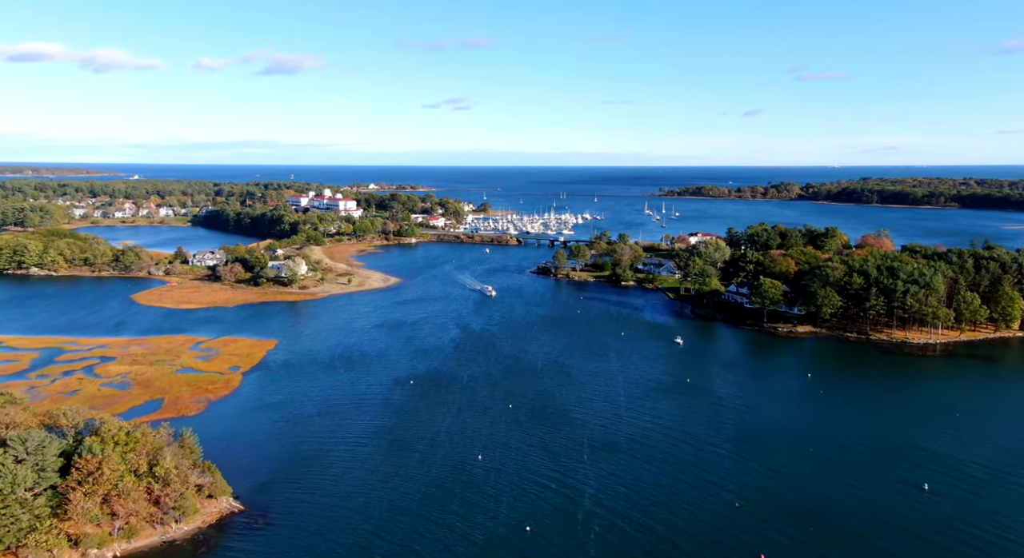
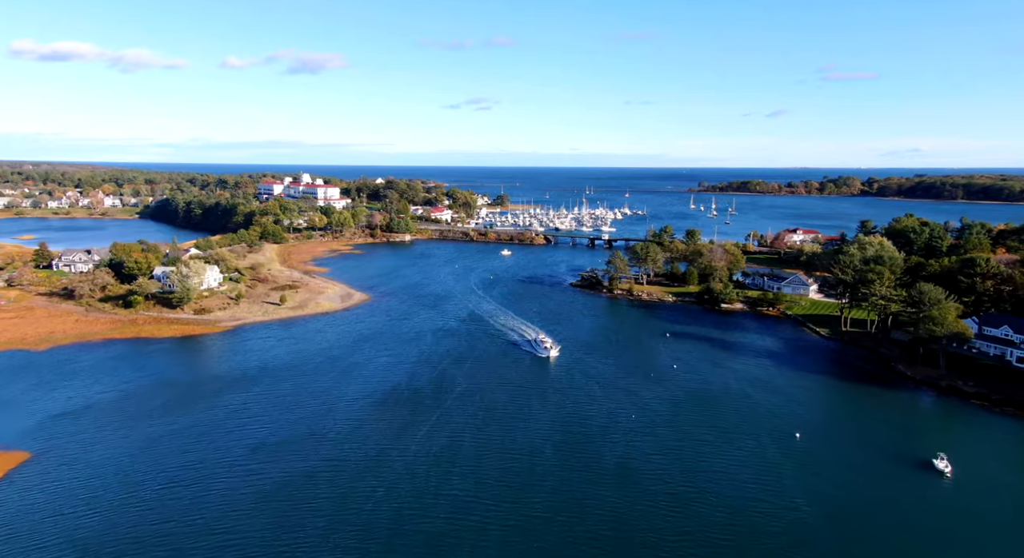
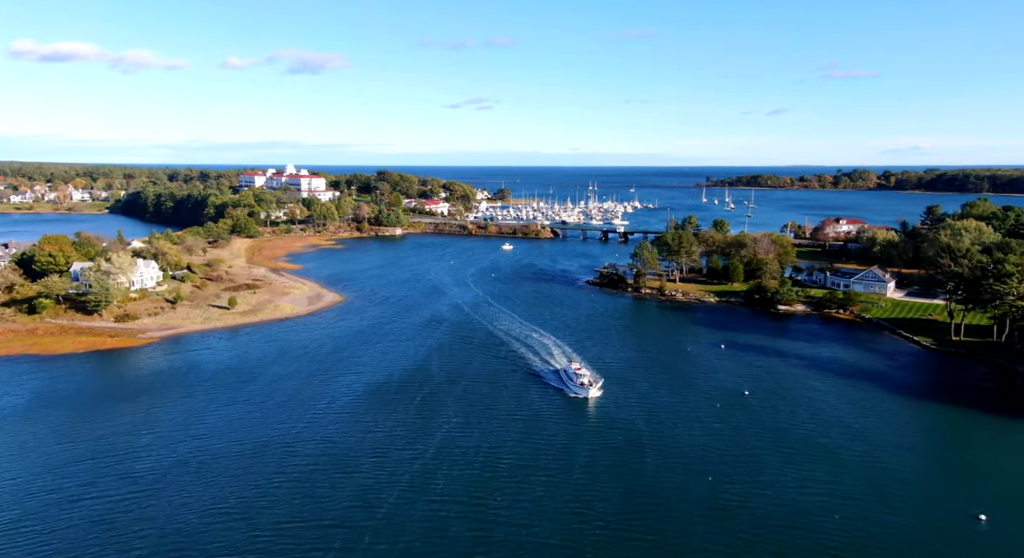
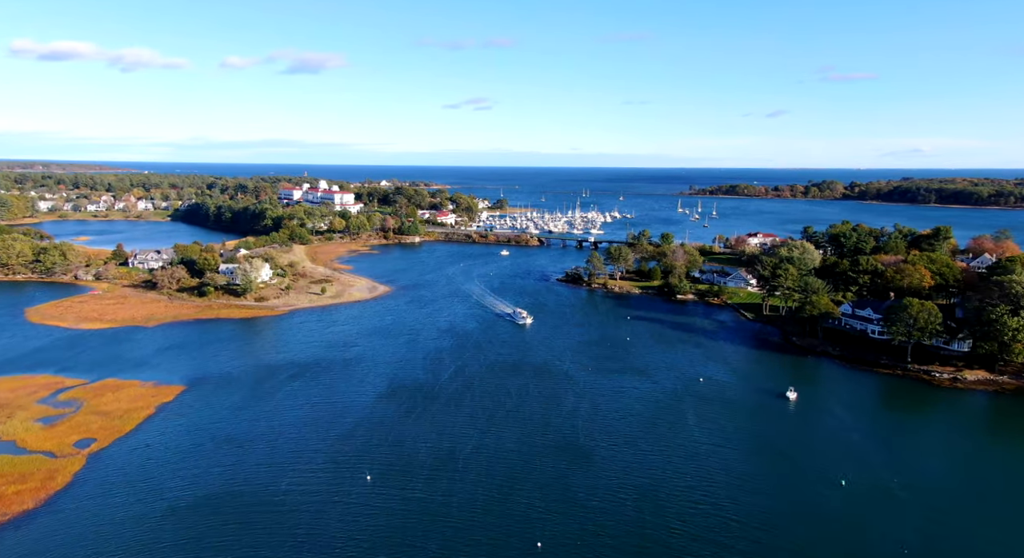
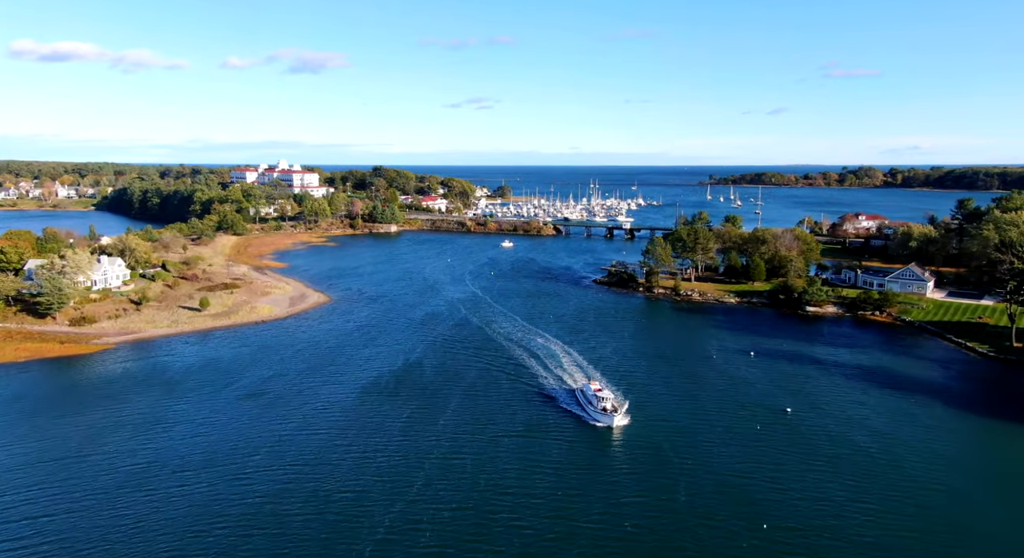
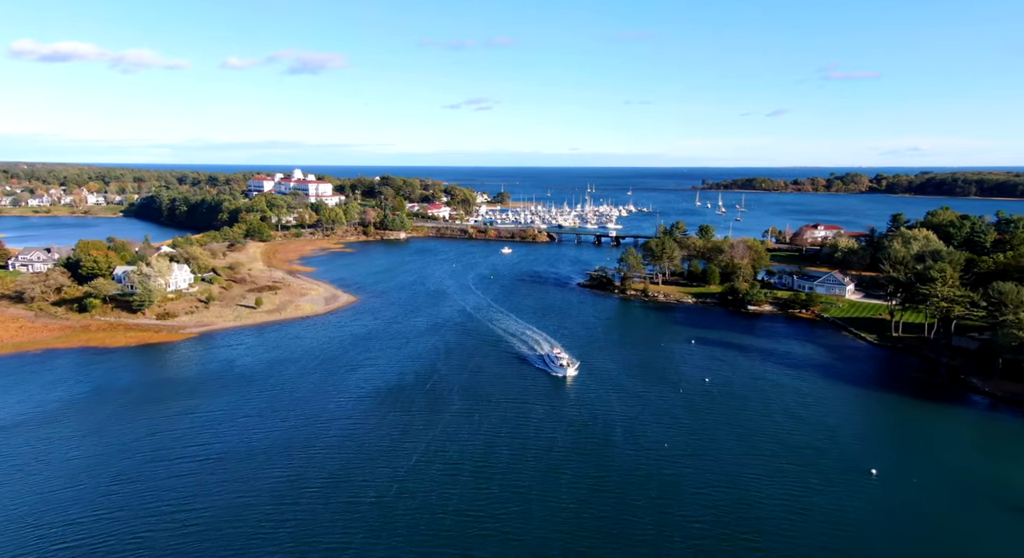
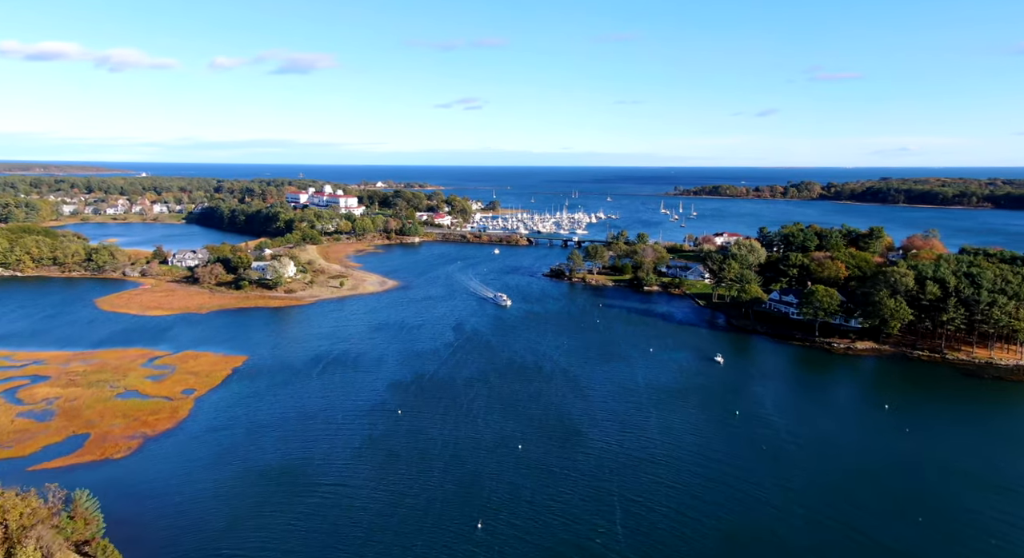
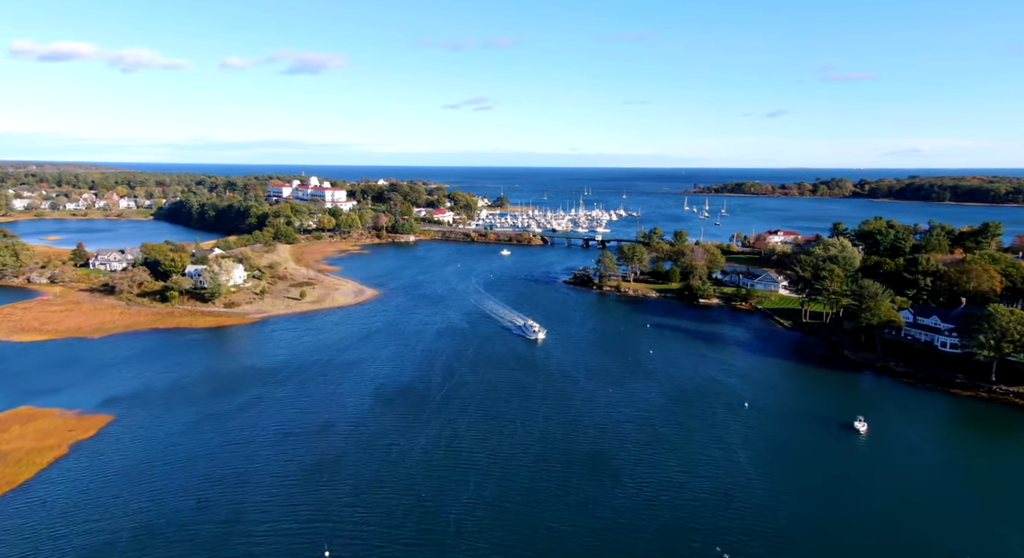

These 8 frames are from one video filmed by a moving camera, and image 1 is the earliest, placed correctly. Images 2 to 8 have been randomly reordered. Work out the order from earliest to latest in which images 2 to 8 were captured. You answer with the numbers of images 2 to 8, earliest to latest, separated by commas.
7, 4, 8, 2, 6, 3, 5
